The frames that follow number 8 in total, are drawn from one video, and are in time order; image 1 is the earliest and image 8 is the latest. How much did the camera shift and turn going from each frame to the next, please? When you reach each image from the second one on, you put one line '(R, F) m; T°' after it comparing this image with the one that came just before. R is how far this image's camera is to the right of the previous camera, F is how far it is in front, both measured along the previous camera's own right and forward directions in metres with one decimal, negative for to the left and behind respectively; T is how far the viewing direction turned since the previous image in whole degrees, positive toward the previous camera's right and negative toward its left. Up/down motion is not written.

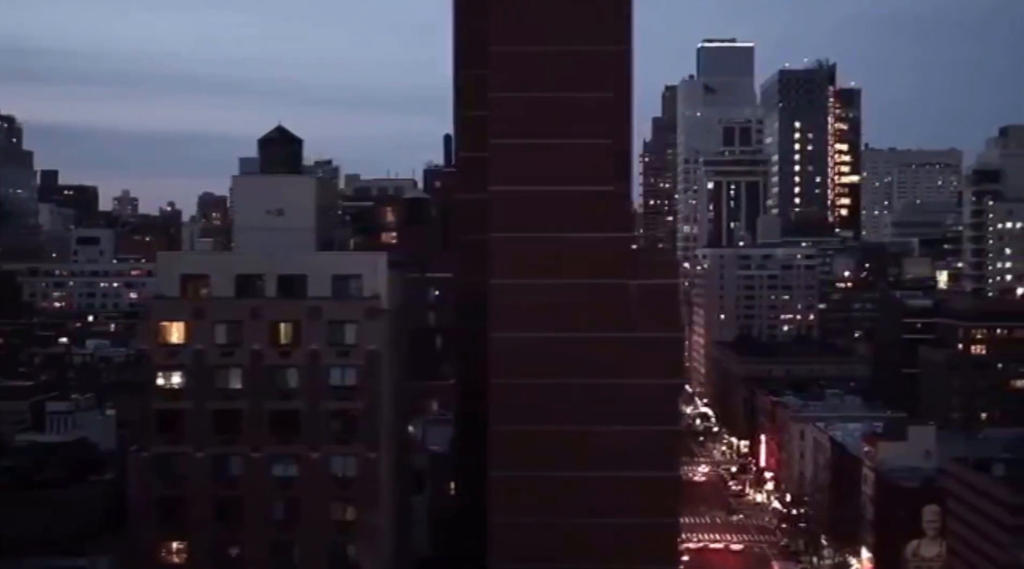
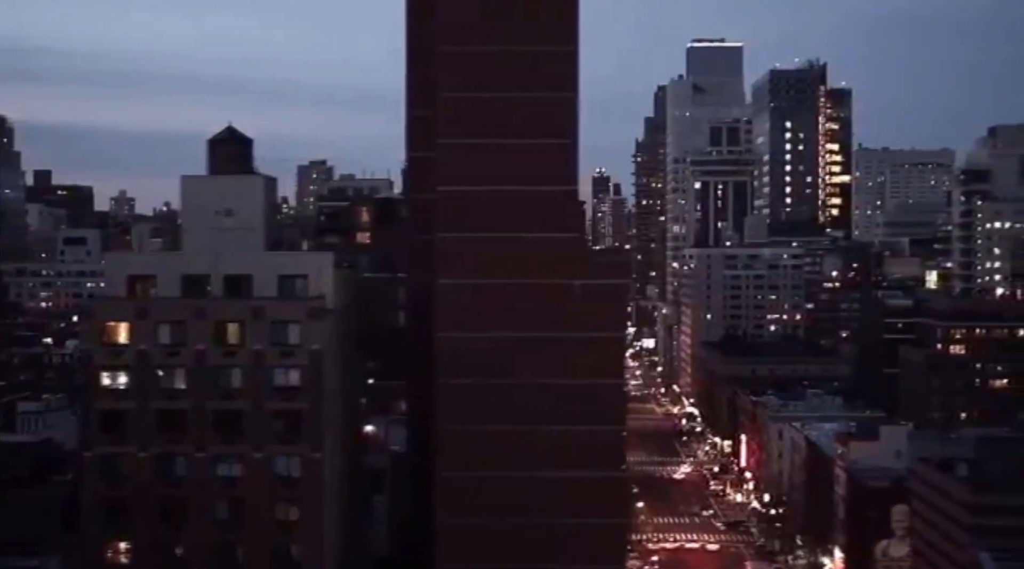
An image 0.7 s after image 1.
(+0.6, 0.0) m; 0°
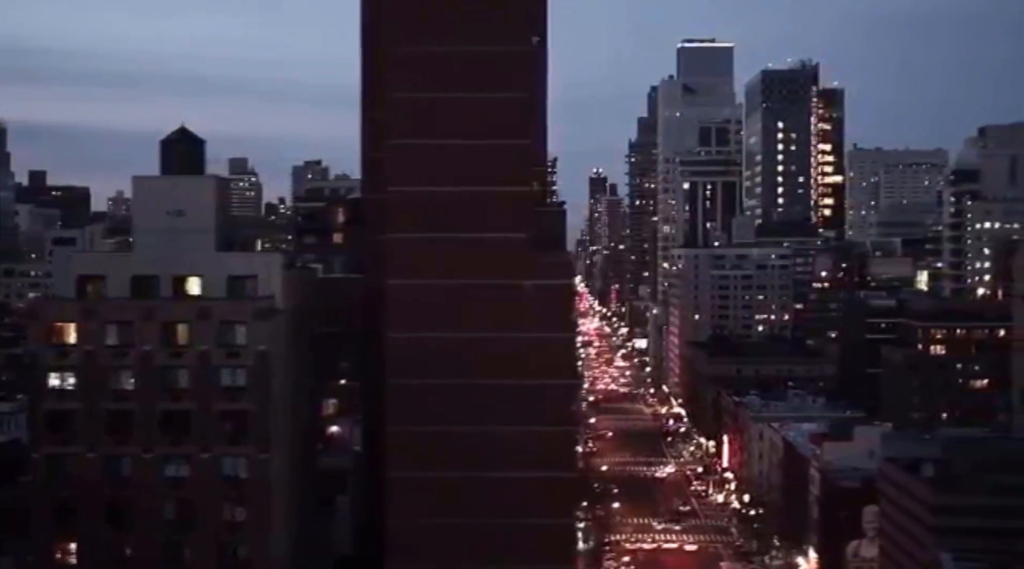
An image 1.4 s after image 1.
(+0.6, 0.0) m; 0°
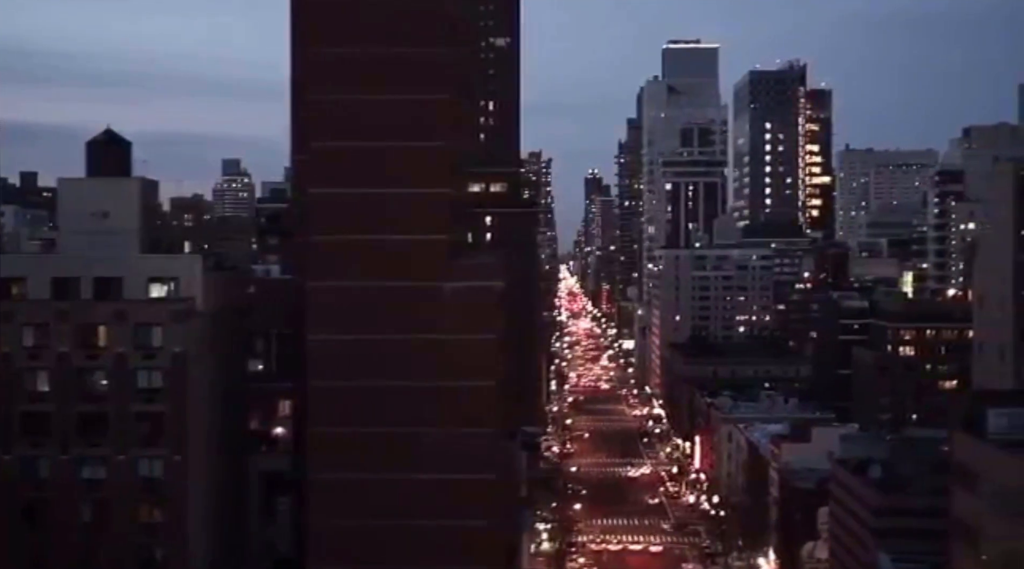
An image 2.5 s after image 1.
(+0.9, 0.0) m; 0°
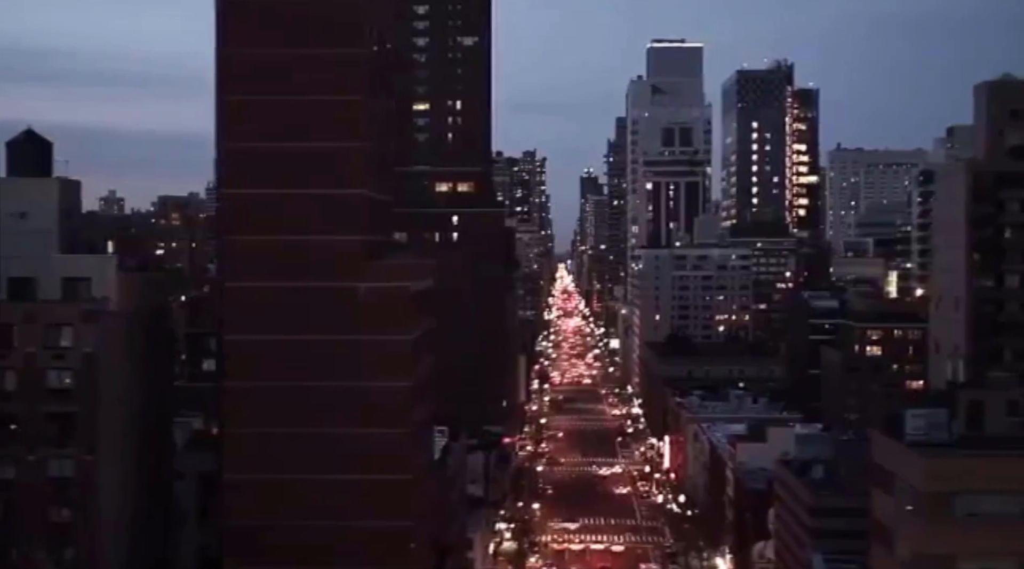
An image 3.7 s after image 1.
(+1.0, 0.0) m; 0°
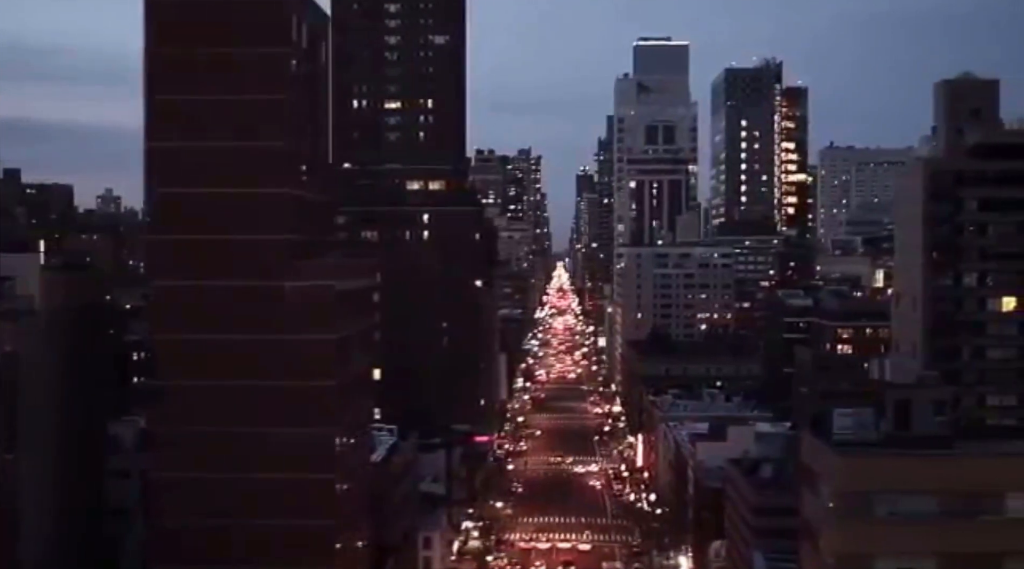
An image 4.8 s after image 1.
(+0.9, 0.0) m; 0°
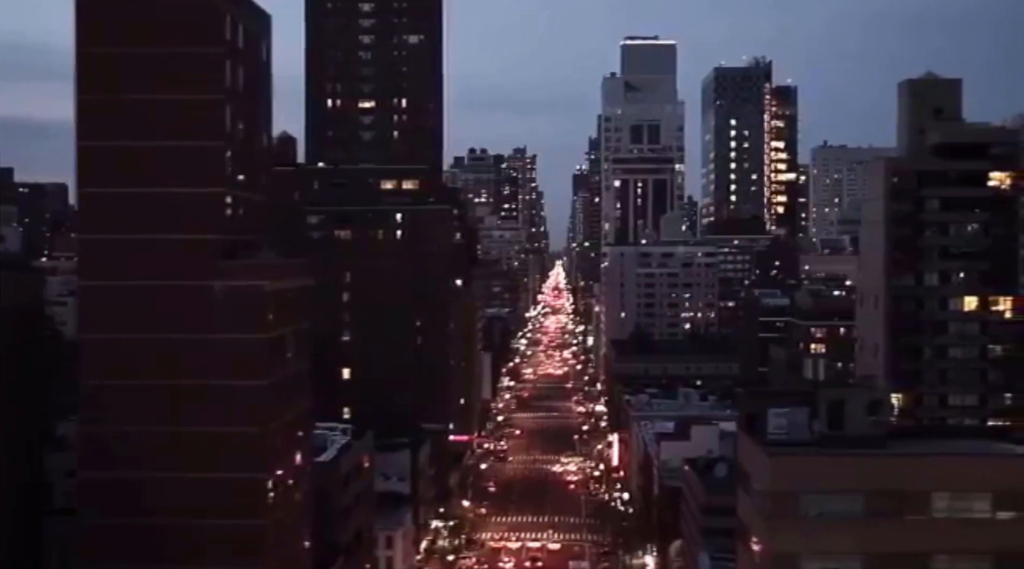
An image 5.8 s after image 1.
(+0.8, 0.0) m; 0°
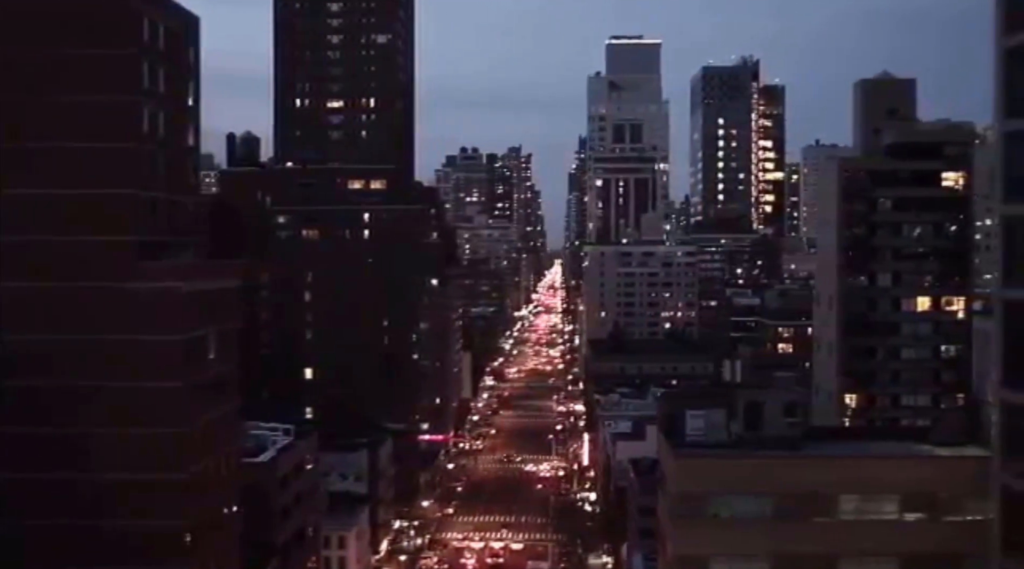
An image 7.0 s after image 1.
(+1.0, 0.0) m; 0°
